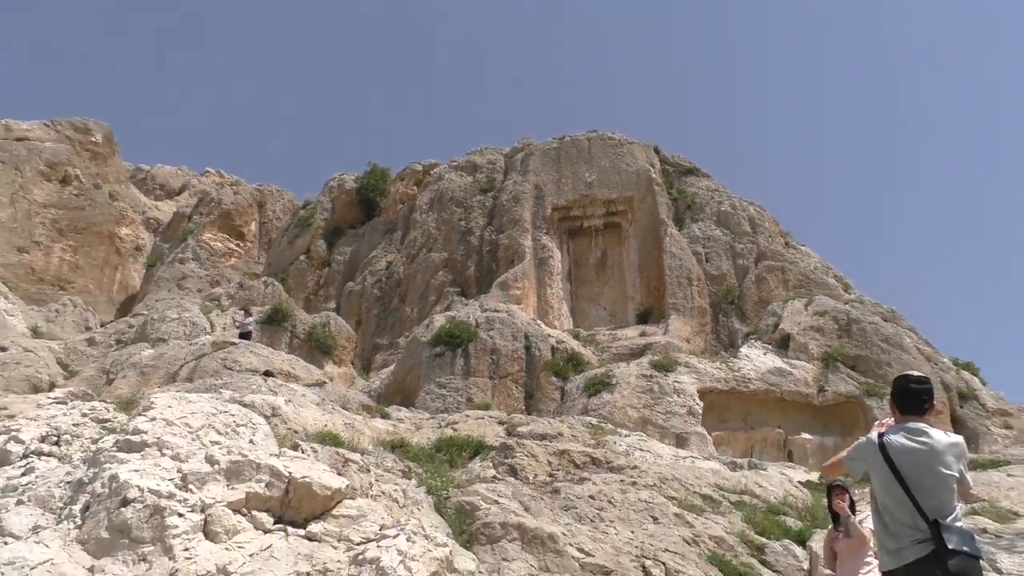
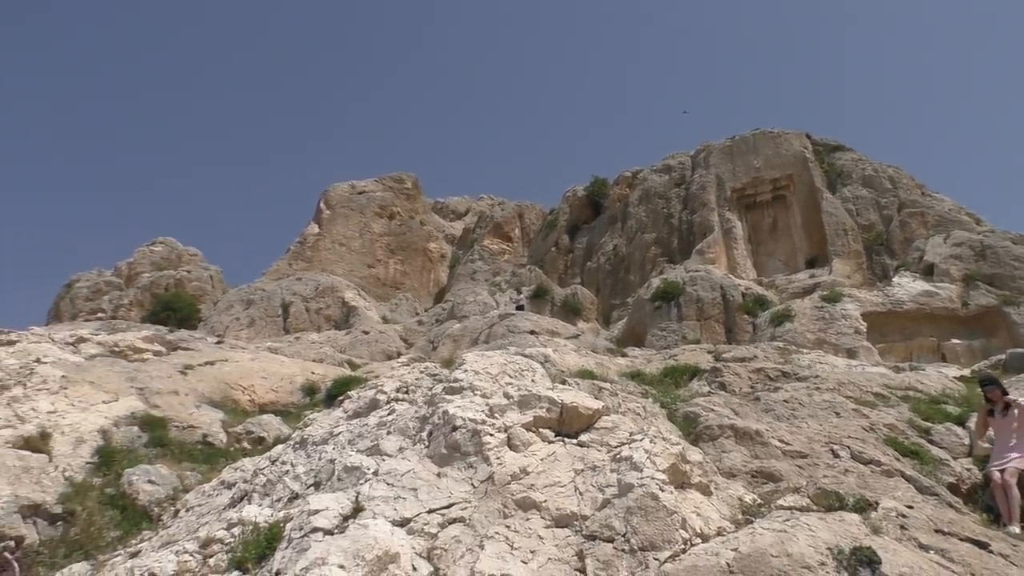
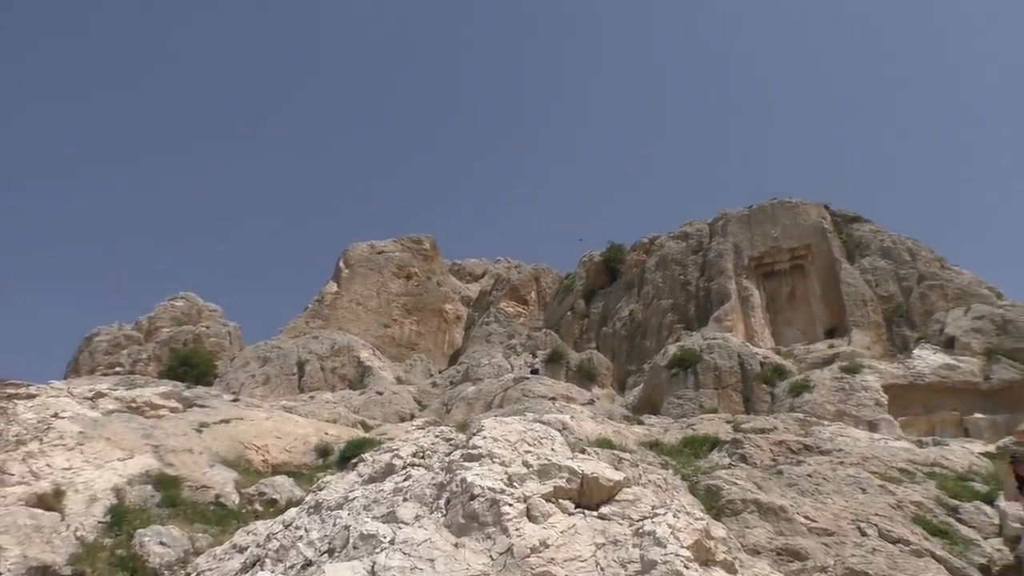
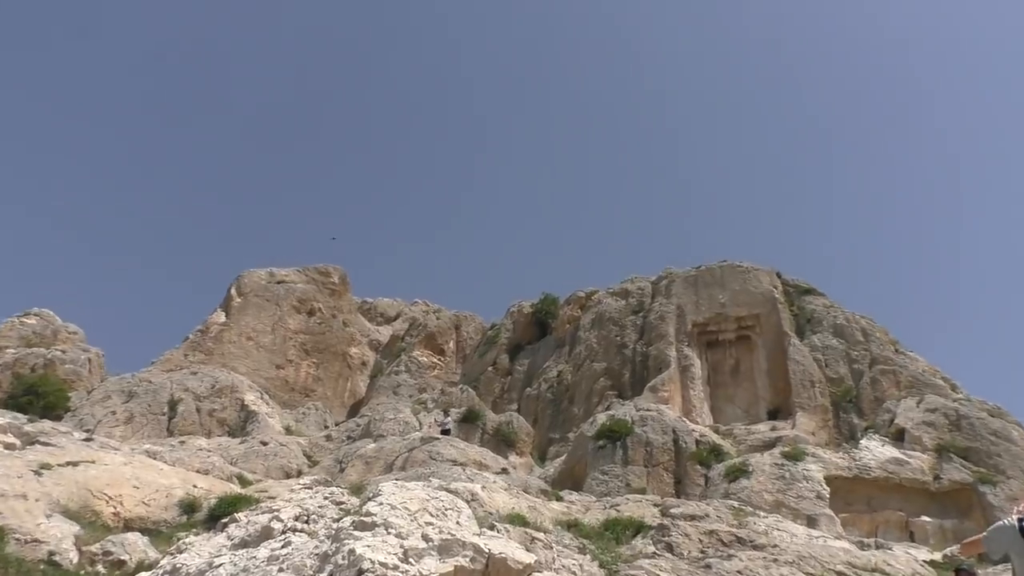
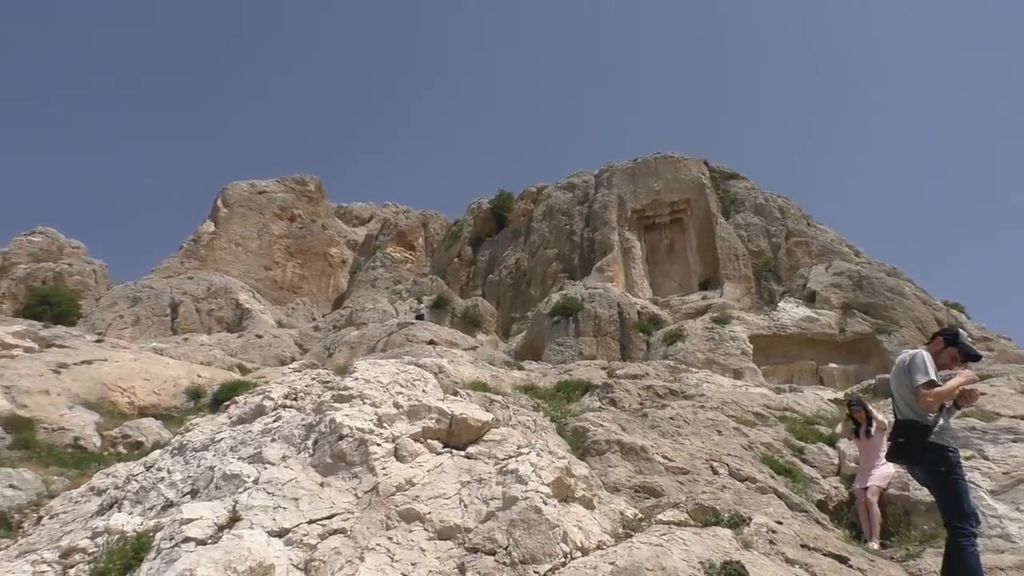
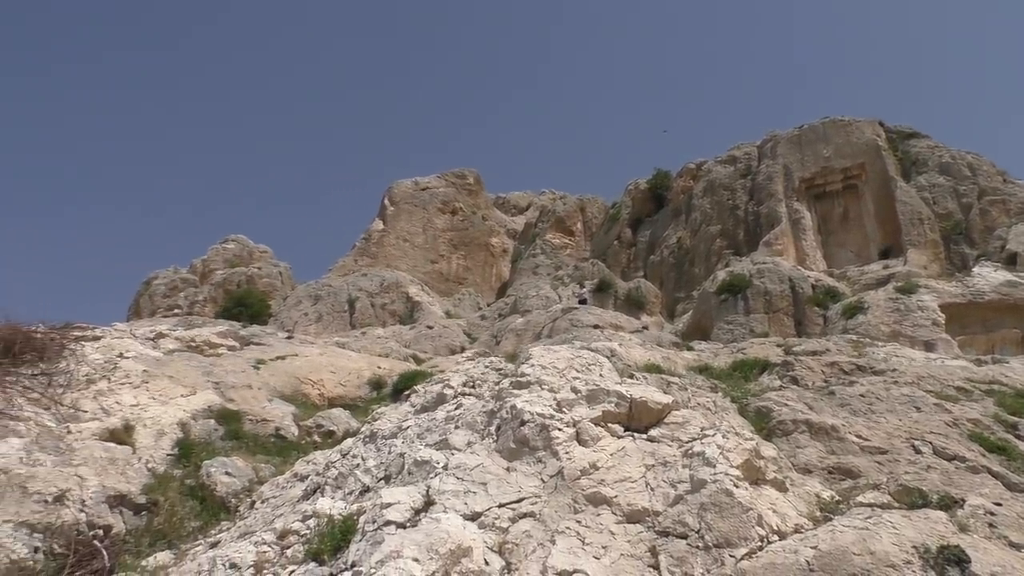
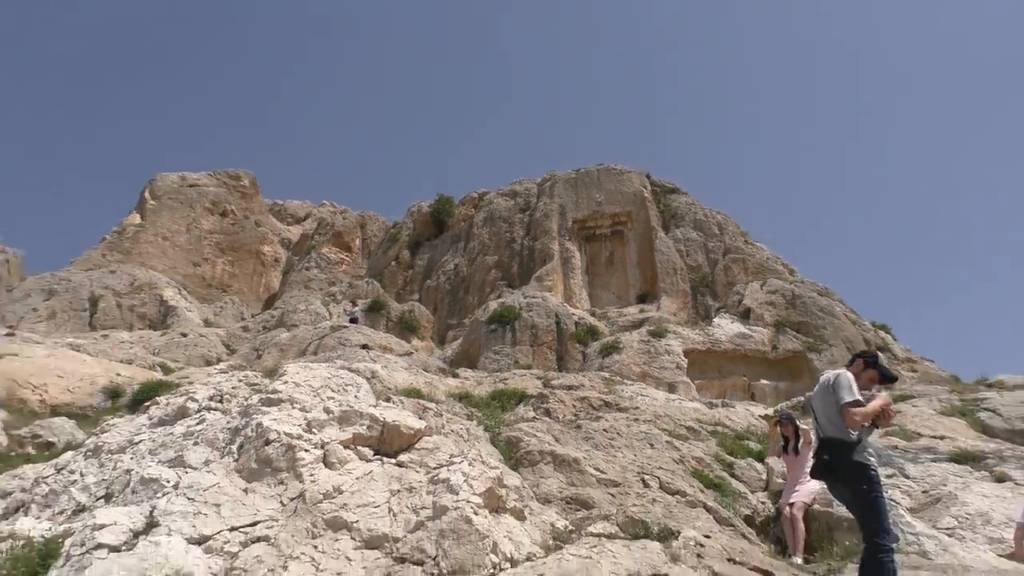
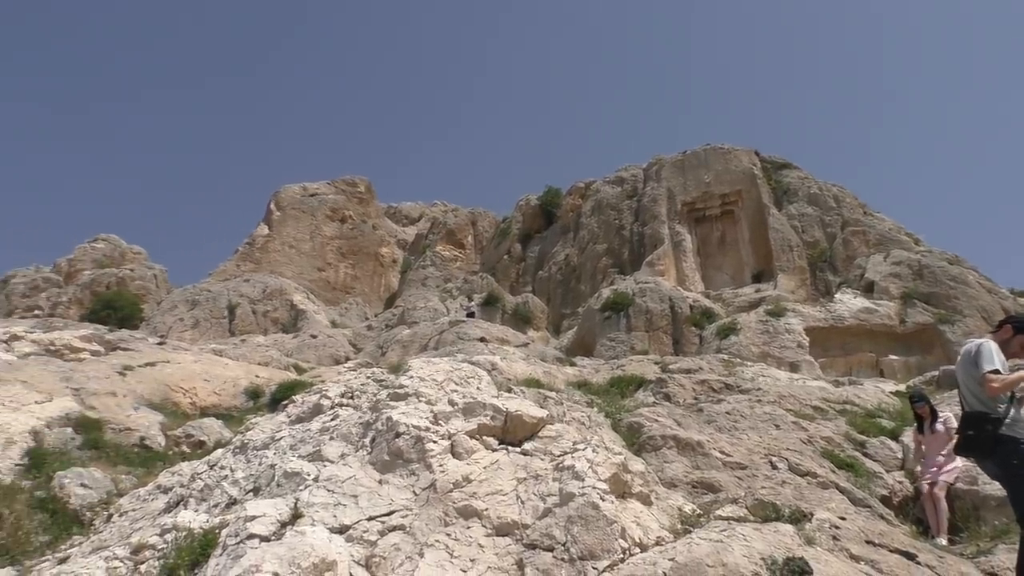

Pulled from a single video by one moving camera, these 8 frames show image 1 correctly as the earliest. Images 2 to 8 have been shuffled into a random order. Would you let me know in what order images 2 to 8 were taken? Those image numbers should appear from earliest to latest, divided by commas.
7, 5, 8, 2, 6, 3, 4
